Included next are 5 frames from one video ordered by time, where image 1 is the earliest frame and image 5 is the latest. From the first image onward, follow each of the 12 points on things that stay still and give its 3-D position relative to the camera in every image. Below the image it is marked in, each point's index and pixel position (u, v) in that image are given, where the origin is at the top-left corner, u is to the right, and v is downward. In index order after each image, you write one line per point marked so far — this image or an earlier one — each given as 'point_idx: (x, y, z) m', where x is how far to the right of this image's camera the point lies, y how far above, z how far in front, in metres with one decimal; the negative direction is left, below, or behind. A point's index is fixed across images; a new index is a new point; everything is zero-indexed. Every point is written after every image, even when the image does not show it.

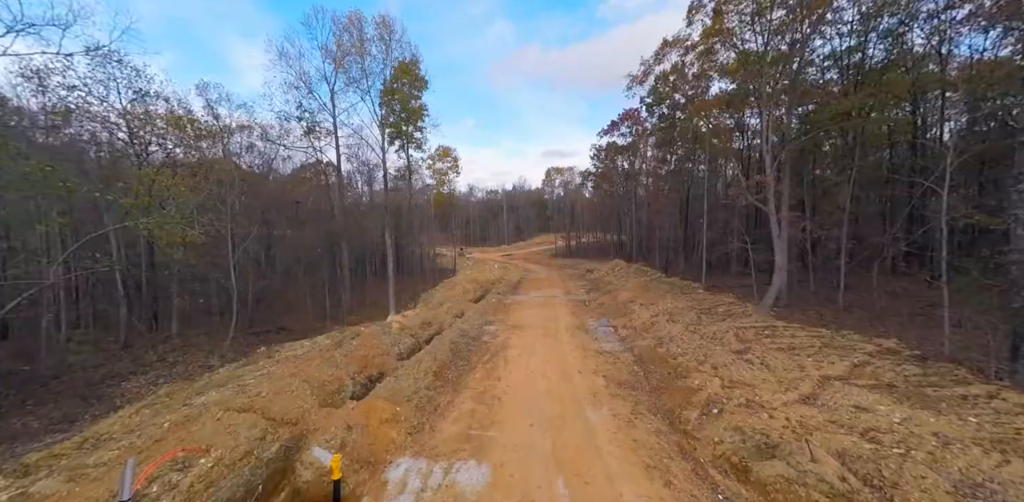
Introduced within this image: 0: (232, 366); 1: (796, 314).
0: (-6.4, -2.6, +9.5) m
1: (+7.3, -1.6, +10.7) m
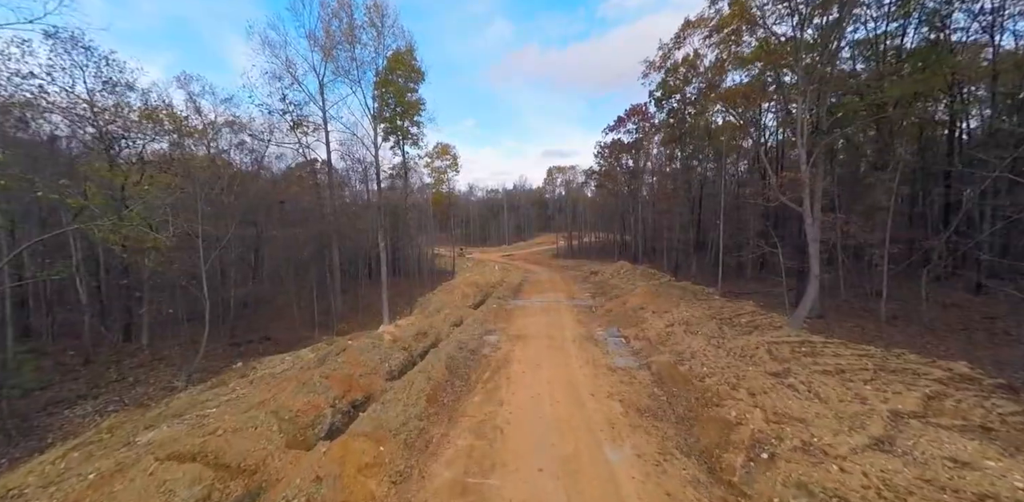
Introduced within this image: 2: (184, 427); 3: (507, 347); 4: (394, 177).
0: (-6.3, -2.8, +8.3) m
1: (+7.4, -1.8, +9.6) m
2: (-4.9, -2.6, +6.2) m
3: (-0.2, -2.9, +12.6) m
4: (-5.6, +3.5, +19.8) m
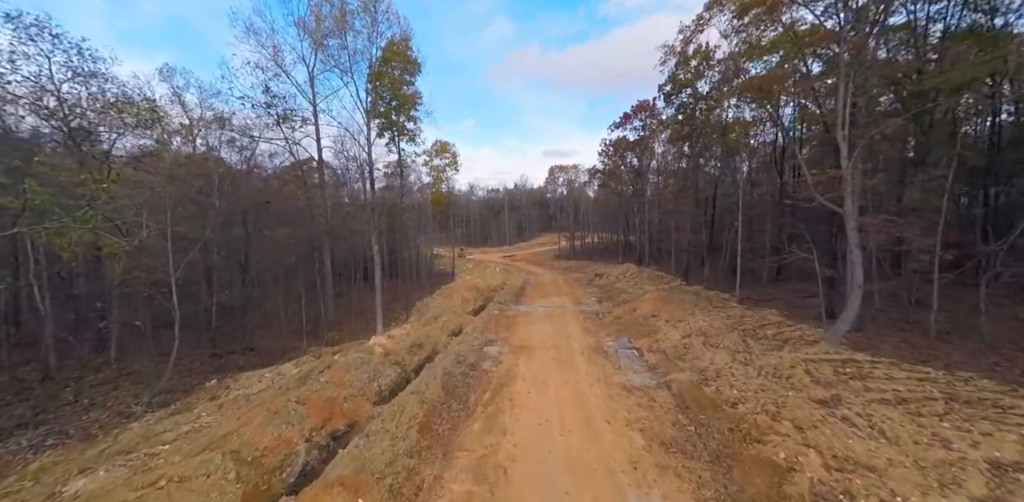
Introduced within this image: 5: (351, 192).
0: (-6.2, -2.9, +7.3) m
1: (+7.5, -1.9, +8.6) m
2: (-4.8, -2.8, +5.2) m
3: (-0.1, -3.1, +11.6) m
4: (-5.5, +3.4, +18.8) m
5: (-6.9, +2.4, +17.5) m
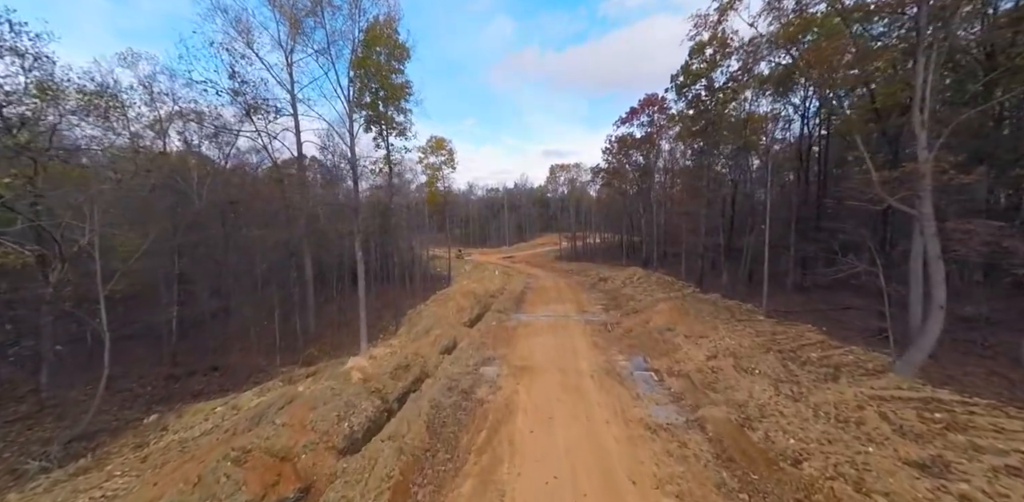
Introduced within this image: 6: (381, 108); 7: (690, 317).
0: (-6.2, -3.1, +5.7) m
1: (+7.5, -2.1, +7.0) m
2: (-4.8, -2.9, +3.6) m
3: (-0.1, -3.2, +10.0) m
4: (-5.5, +3.2, +17.2) m
5: (-6.9, +2.2, +15.9) m
6: (-5.1, +5.5, +15.9) m
7: (+6.2, -2.2, +14.5) m
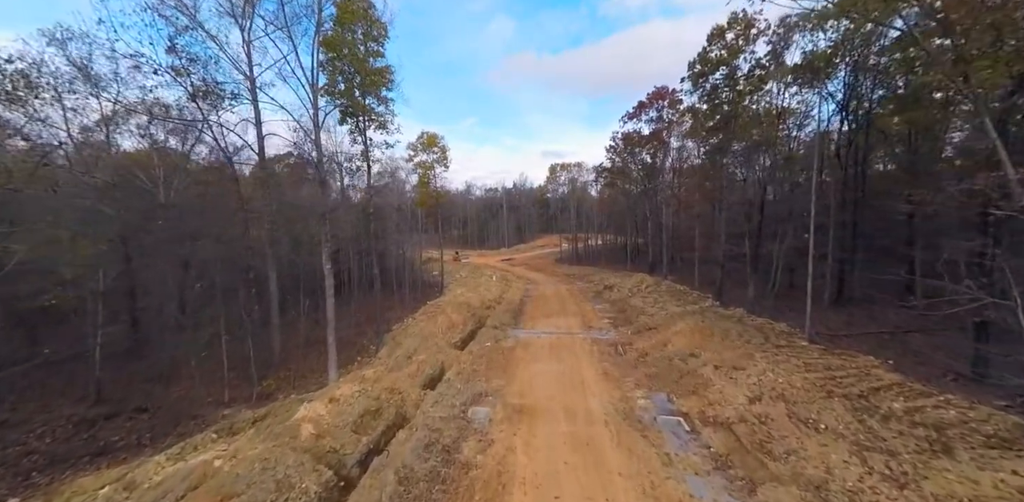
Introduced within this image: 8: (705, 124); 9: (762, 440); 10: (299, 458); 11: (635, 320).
0: (-6.3, -3.4, +3.6) m
1: (+7.4, -2.4, +4.9) m
2: (-4.9, -3.3, +1.5) m
3: (-0.2, -3.6, +7.9) m
4: (-5.6, +2.8, +15.1) m
5: (-7.0, +1.9, +13.8) m
6: (-5.2, +5.2, +13.8) m
7: (+6.1, -2.6, +12.4) m
8: (+9.3, +6.1, +20.0) m
9: (+4.3, -3.2, +7.1) m
10: (-3.3, -3.2, +6.3) m
11: (+5.3, -2.9, +17.9) m
